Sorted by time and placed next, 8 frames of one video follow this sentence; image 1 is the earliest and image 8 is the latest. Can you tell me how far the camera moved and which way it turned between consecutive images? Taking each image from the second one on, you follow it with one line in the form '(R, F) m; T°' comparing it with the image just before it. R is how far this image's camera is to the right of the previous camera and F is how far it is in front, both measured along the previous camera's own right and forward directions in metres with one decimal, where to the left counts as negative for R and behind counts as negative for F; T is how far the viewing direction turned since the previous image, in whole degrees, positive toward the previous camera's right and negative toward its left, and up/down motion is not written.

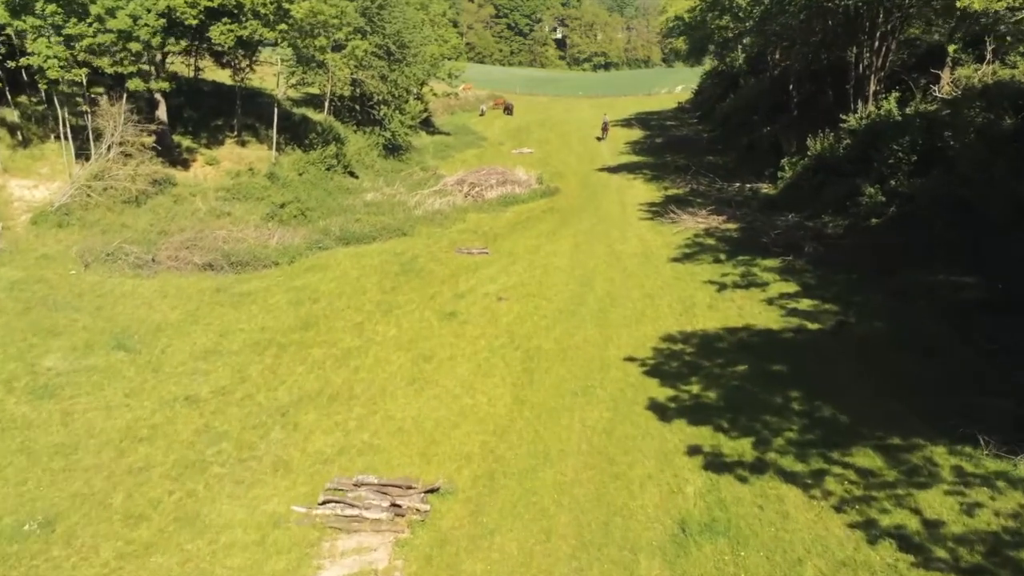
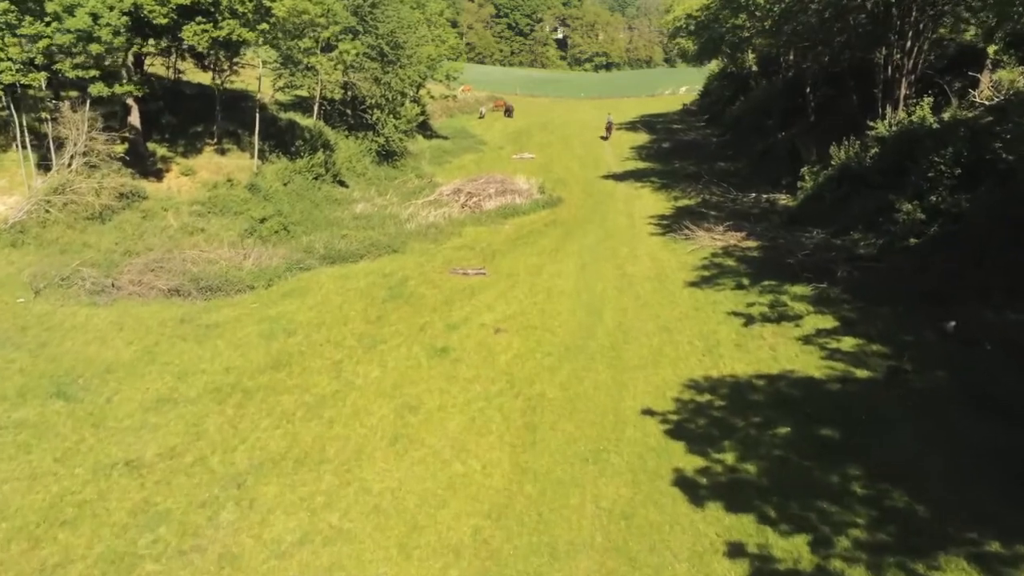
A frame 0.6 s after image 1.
(0.0, +2.3) m; 0°
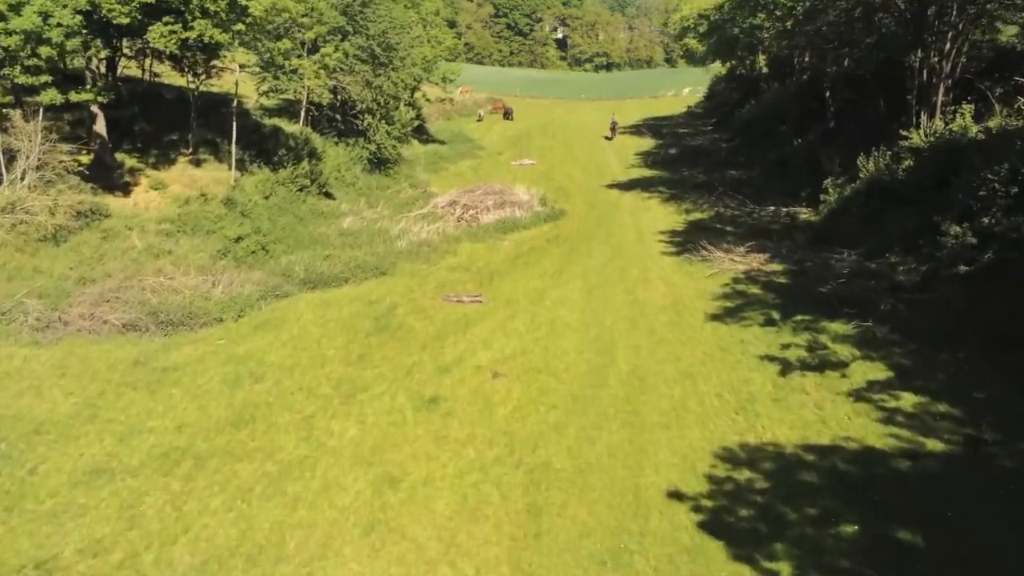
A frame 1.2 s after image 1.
(0.0, +2.4) m; 0°
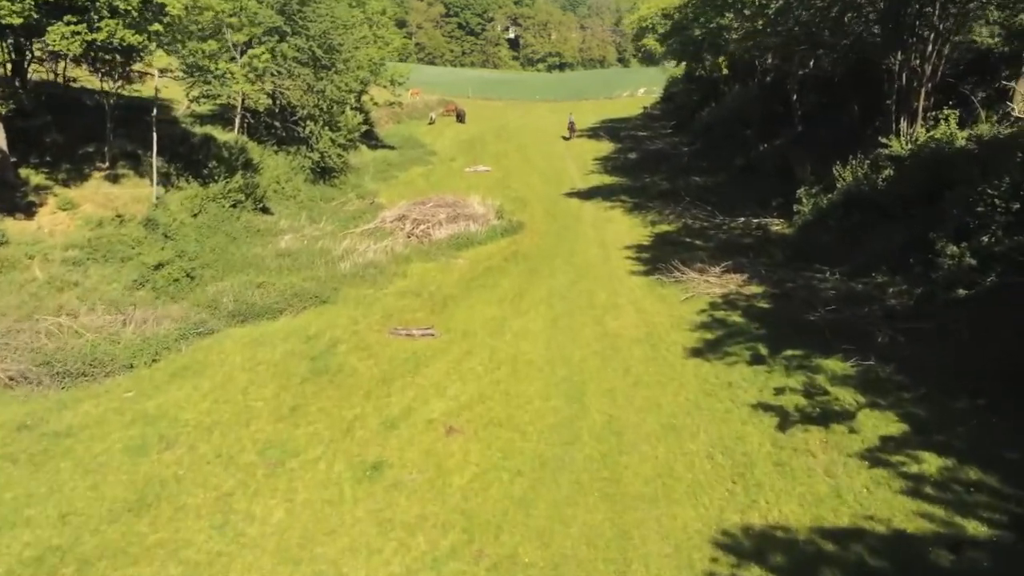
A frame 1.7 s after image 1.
(0.0, +2.2) m; +3°
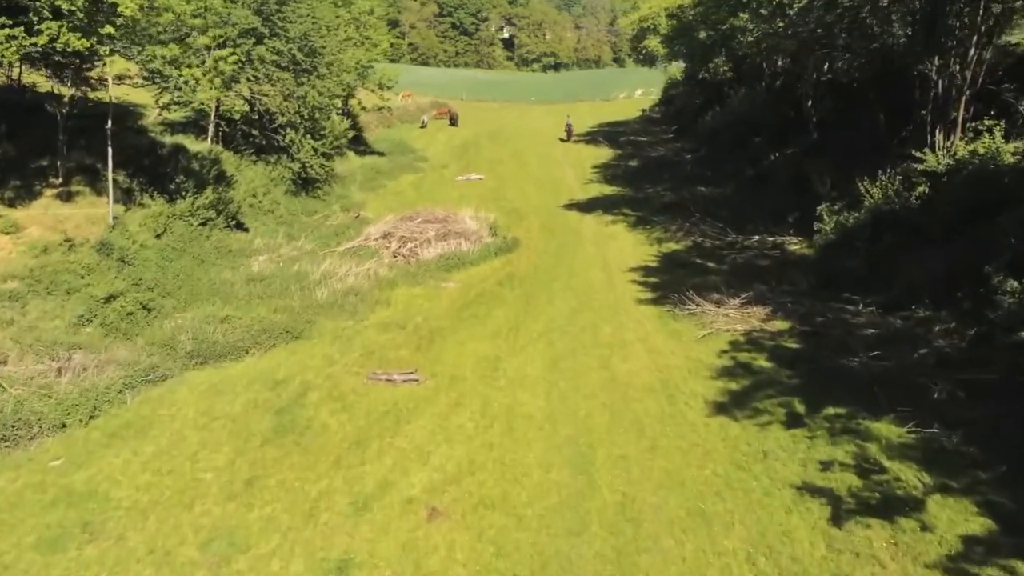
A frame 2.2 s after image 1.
(0.0, +2.4) m; 0°
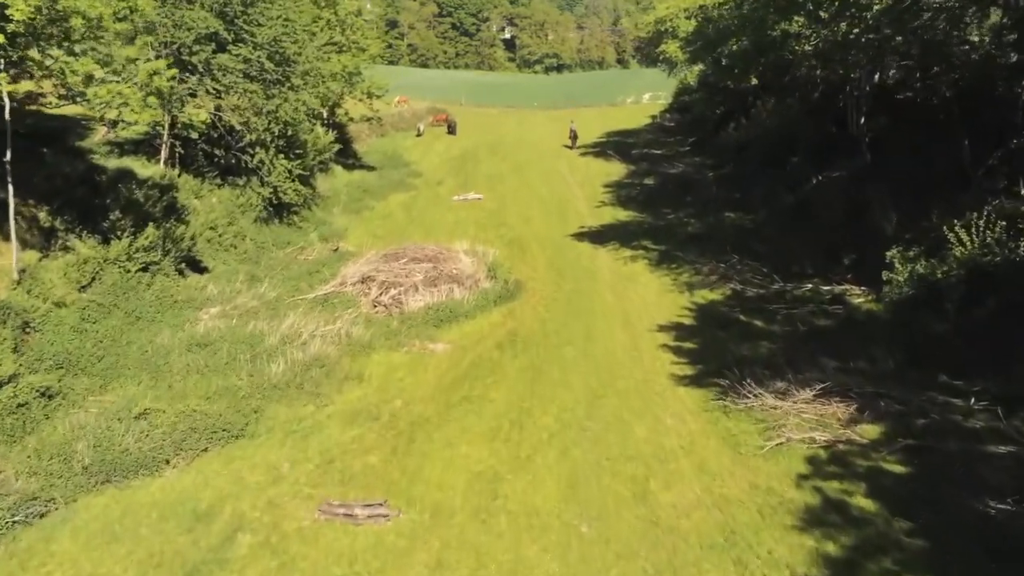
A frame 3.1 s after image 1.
(0.0, +4.5) m; 0°
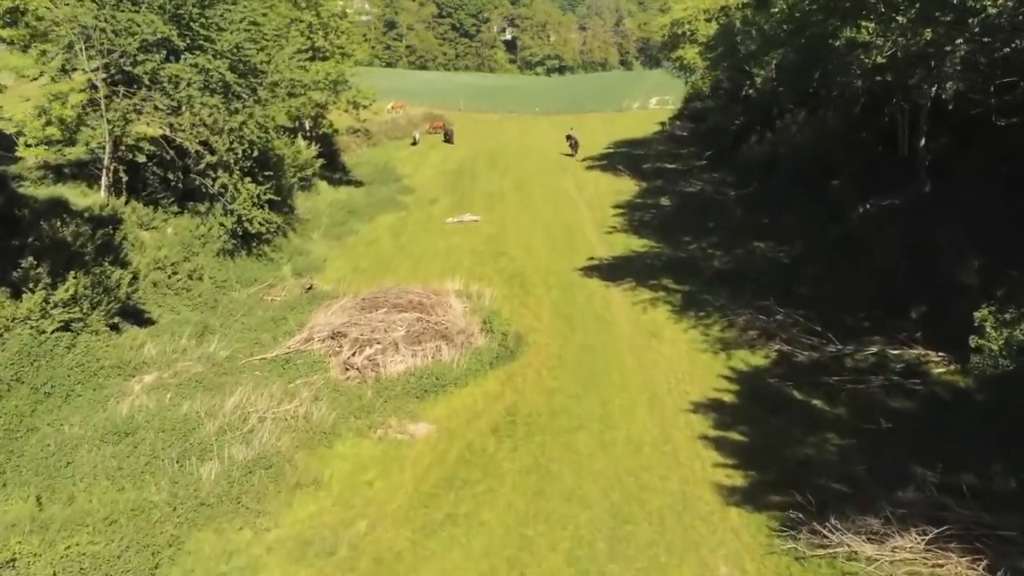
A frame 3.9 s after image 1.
(0.0, +4.0) m; 0°
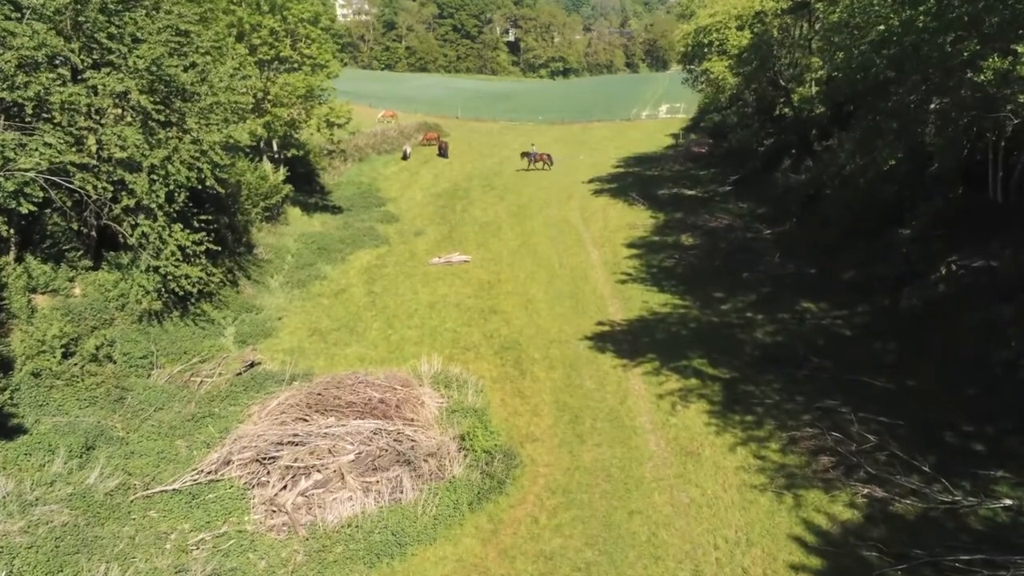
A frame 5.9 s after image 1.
(+0.3, +5.2) m; 0°
